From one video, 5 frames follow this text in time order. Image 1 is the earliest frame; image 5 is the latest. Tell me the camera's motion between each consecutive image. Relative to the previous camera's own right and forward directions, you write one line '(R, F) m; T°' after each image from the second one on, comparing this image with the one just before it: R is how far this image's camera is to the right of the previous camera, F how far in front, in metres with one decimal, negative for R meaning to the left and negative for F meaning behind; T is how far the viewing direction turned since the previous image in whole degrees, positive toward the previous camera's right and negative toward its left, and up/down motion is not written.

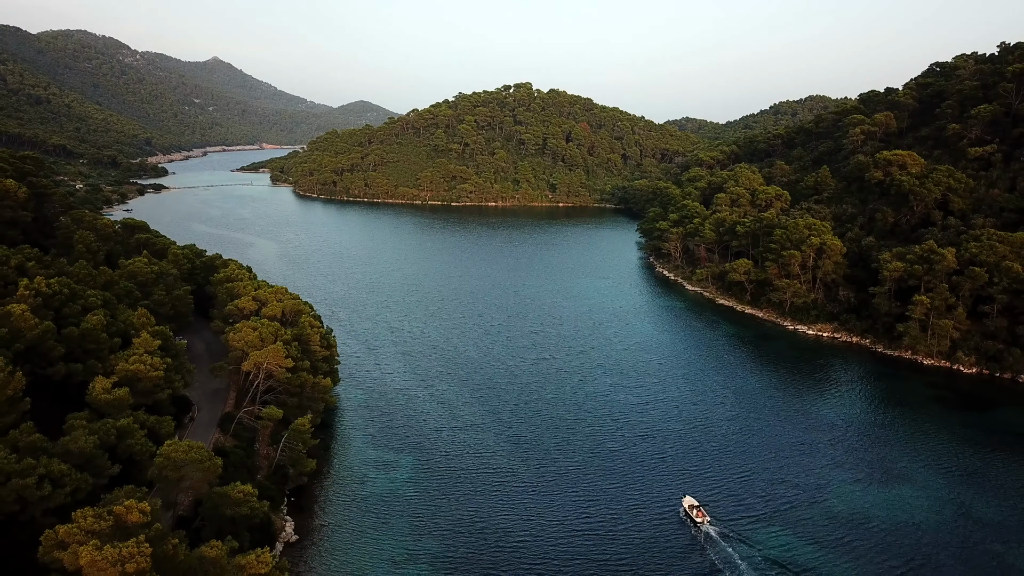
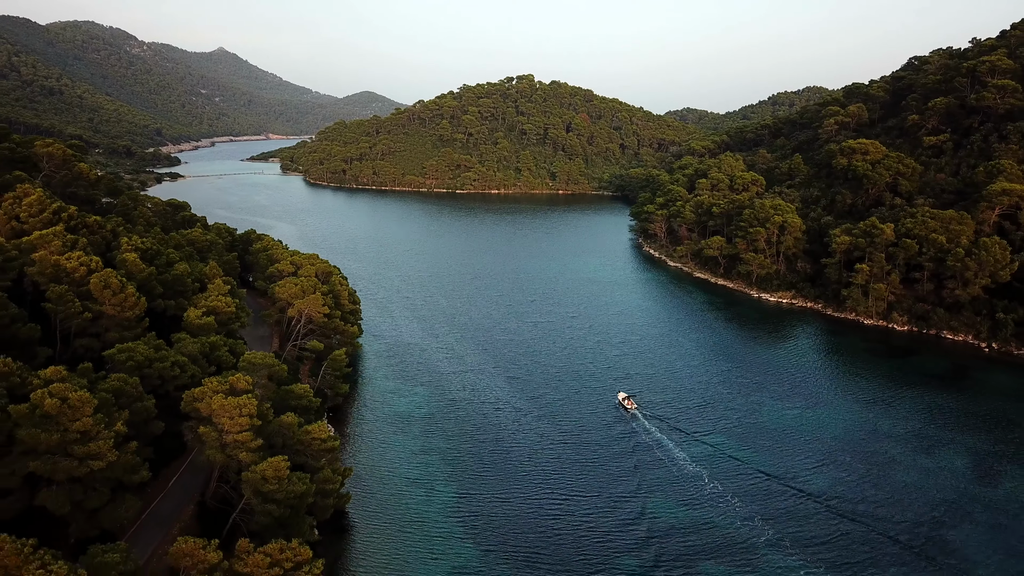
(+0.5, -6.3) m; 0°
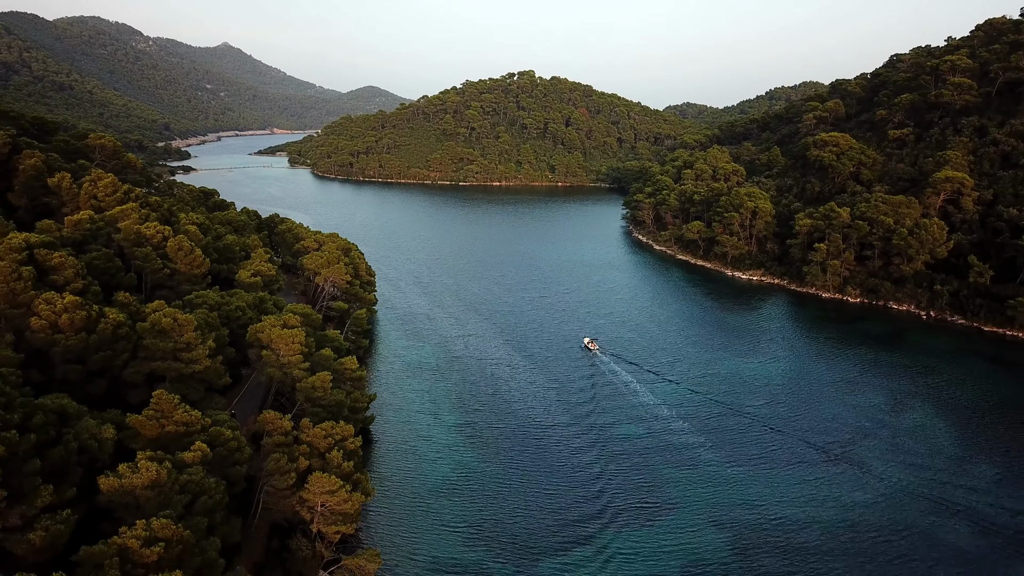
(+0.5, -5.7) m; 0°
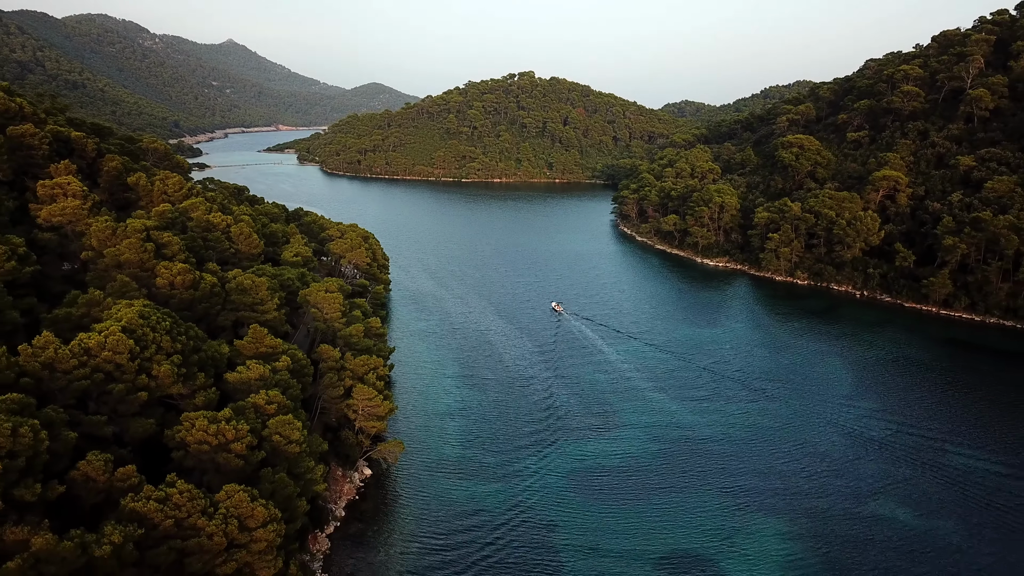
(+0.7, -7.9) m; 0°
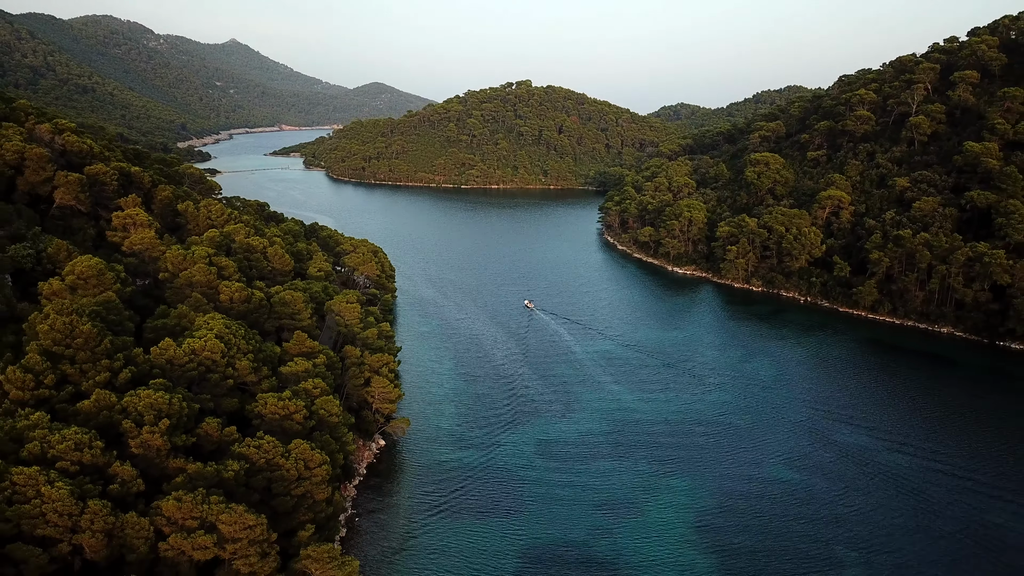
(+1.0, -8.2) m; 0°
